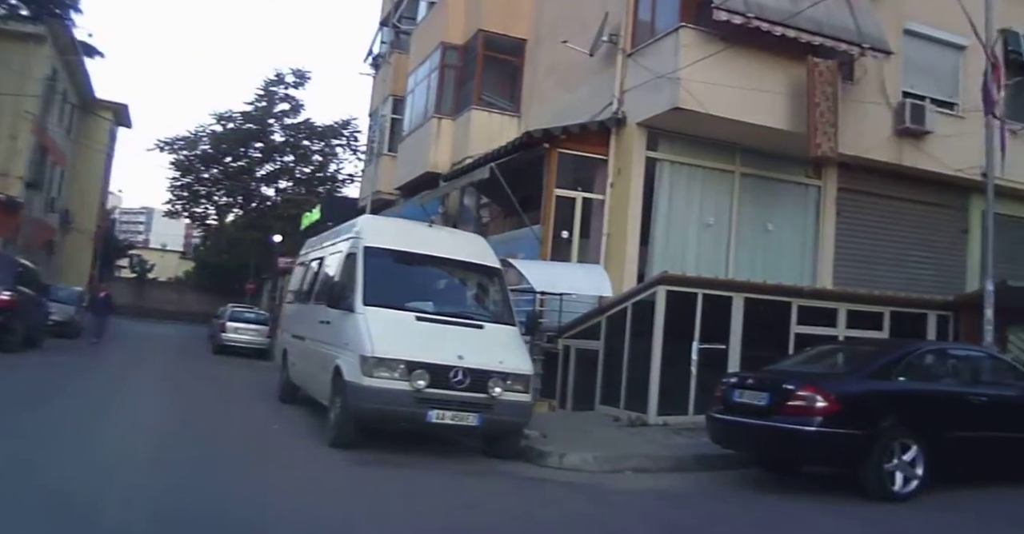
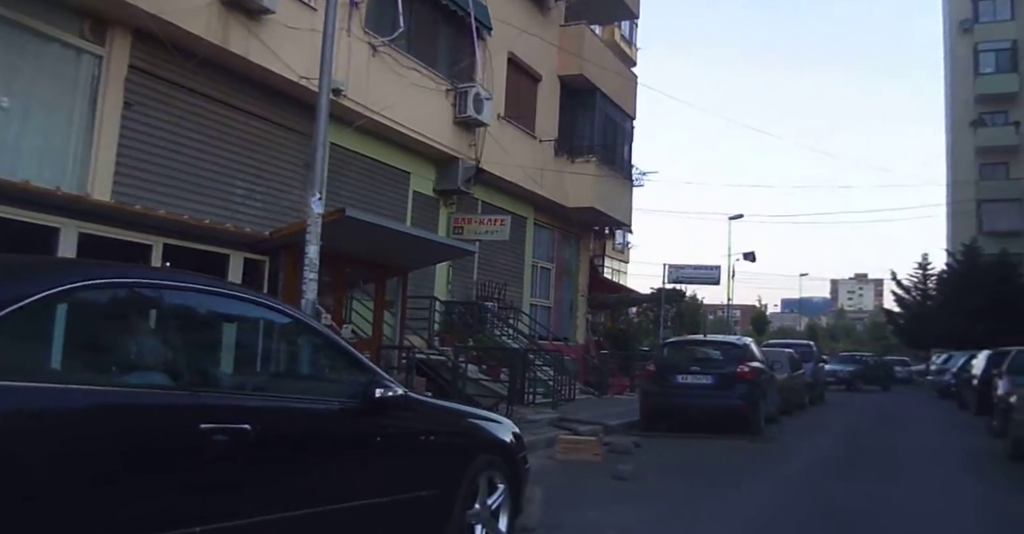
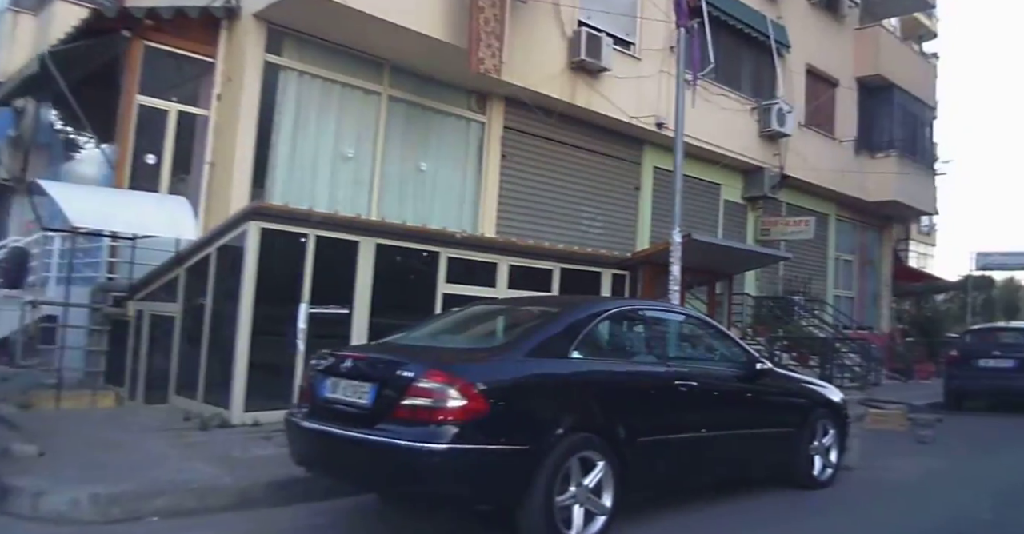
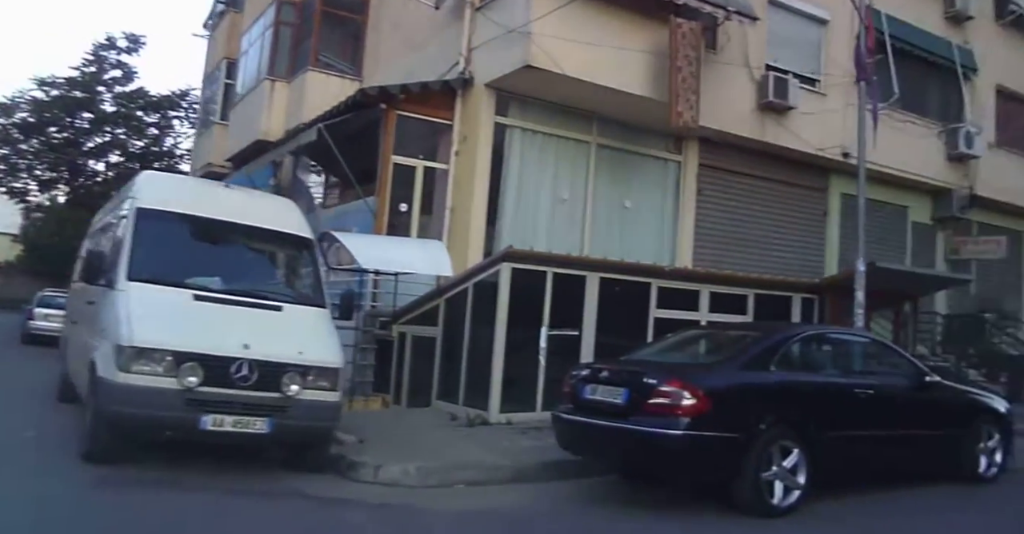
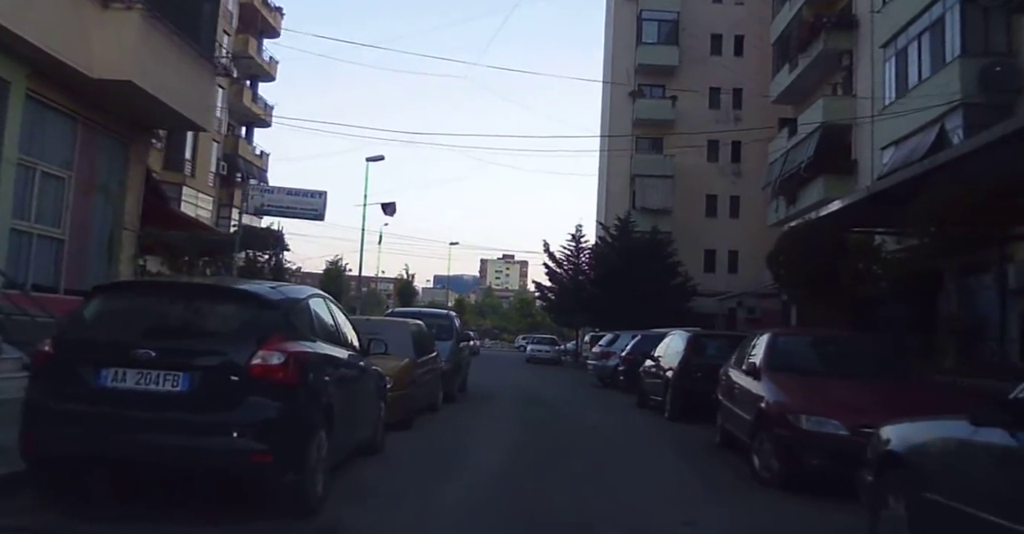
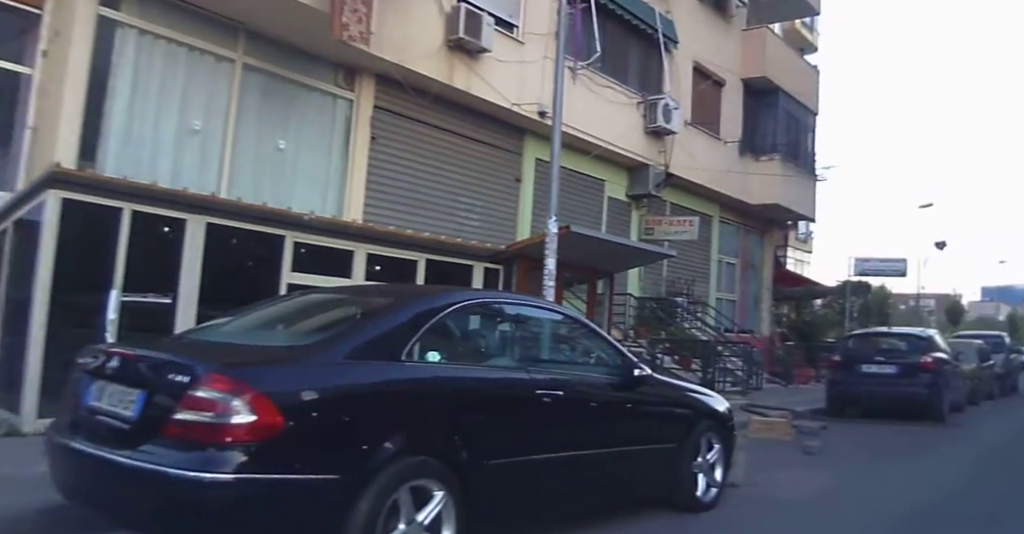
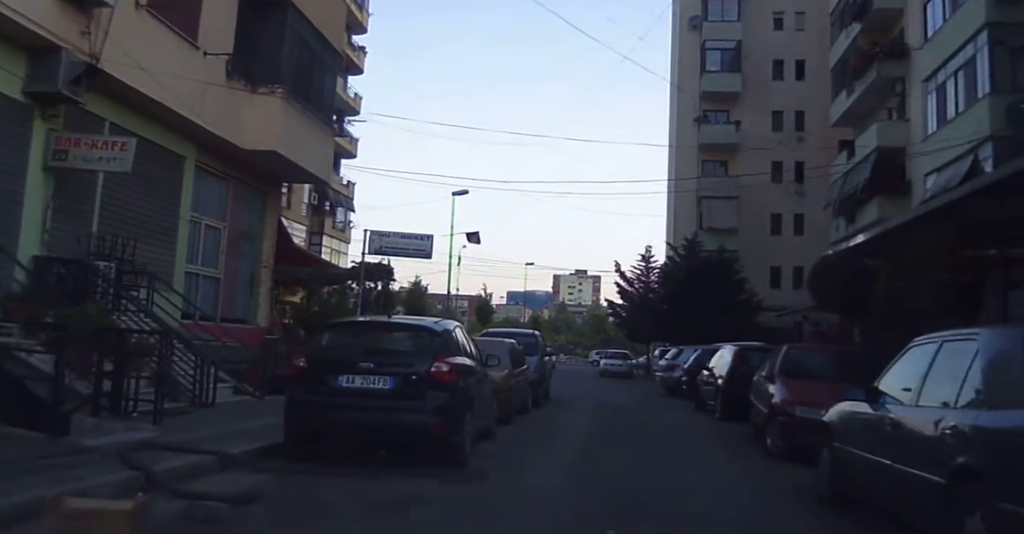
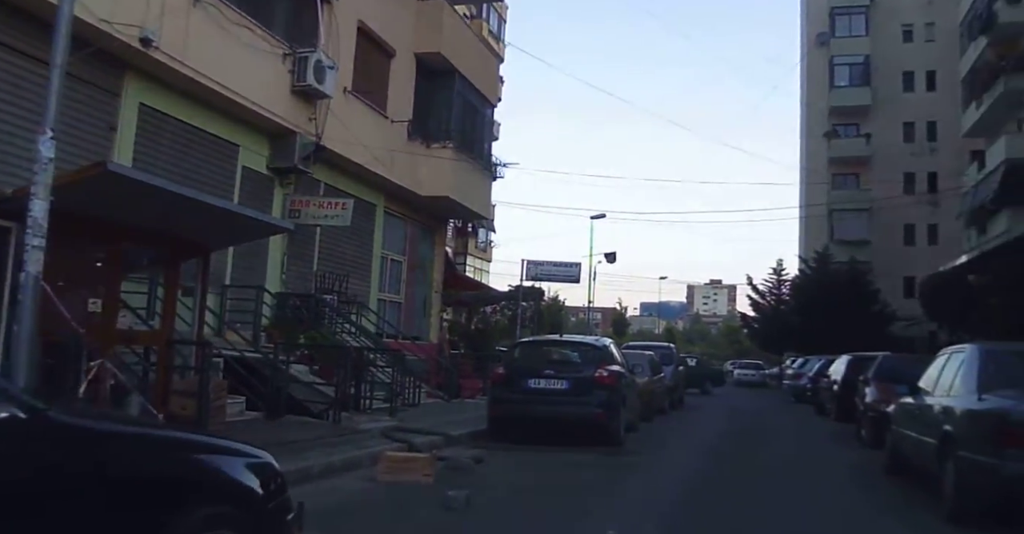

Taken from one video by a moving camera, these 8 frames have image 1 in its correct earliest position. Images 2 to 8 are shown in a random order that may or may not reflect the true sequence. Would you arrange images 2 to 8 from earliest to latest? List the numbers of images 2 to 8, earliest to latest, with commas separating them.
4, 3, 6, 2, 8, 7, 5
